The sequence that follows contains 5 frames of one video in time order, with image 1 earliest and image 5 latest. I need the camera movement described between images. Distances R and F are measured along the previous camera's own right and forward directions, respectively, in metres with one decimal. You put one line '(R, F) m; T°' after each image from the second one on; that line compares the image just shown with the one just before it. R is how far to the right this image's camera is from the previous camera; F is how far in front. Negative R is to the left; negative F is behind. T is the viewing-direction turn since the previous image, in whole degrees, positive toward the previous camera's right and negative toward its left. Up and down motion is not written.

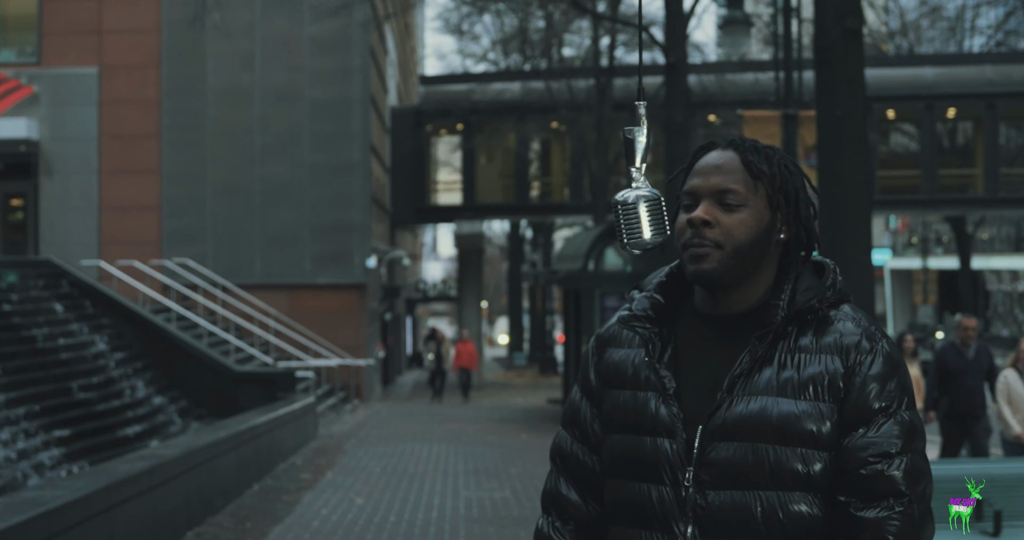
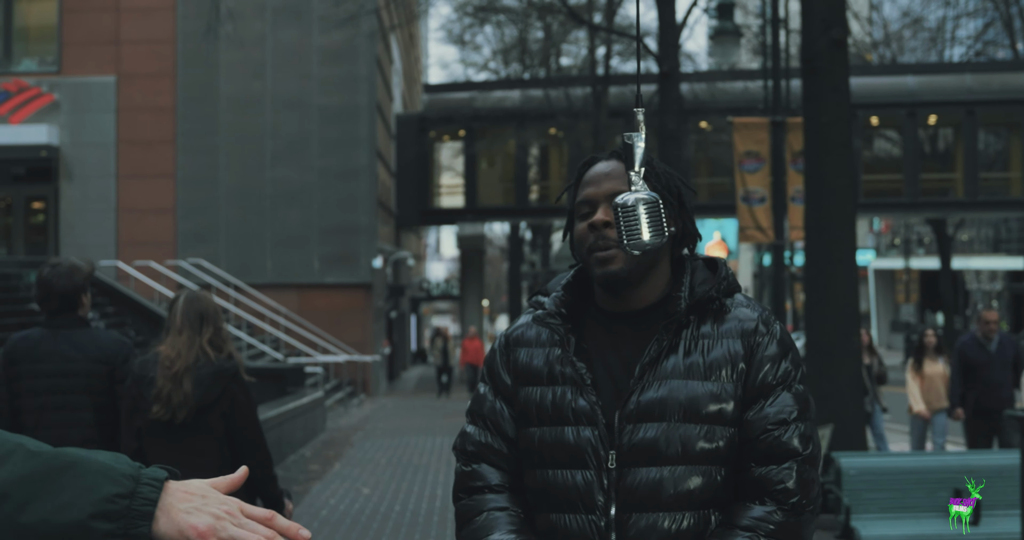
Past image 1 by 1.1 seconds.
(0.0, -0.9) m; 0°
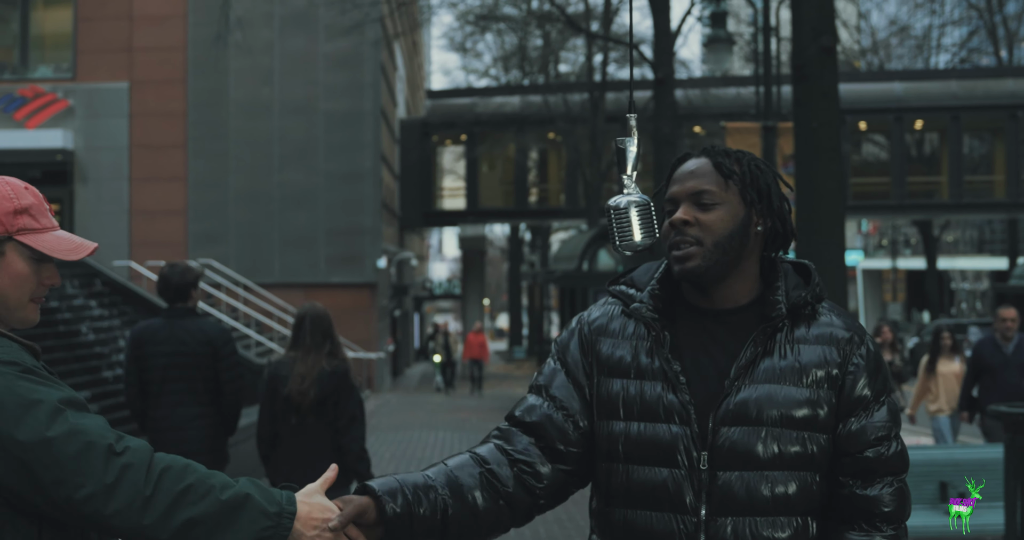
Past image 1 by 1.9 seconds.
(0.0, -0.7) m; 0°
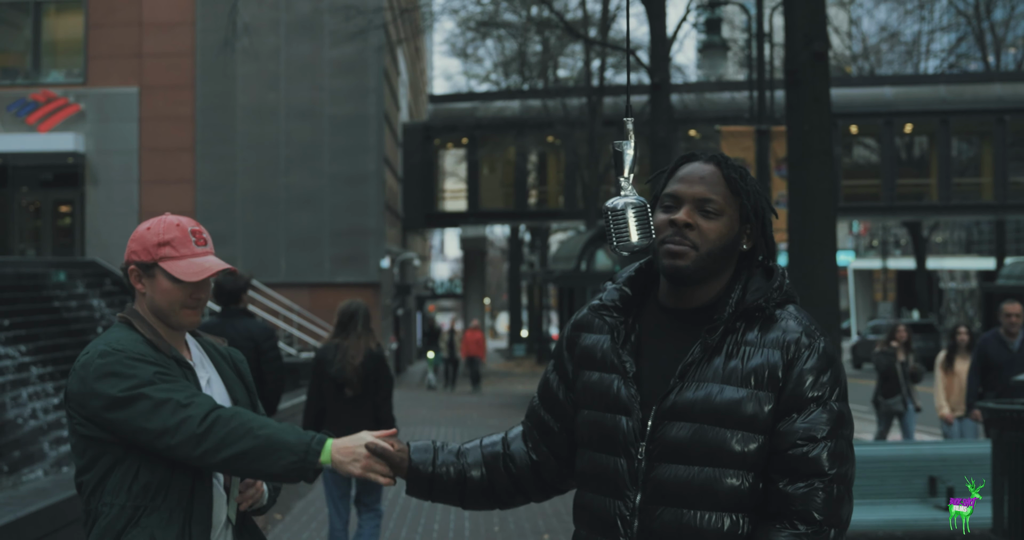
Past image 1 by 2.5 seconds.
(0.0, -0.6) m; 0°
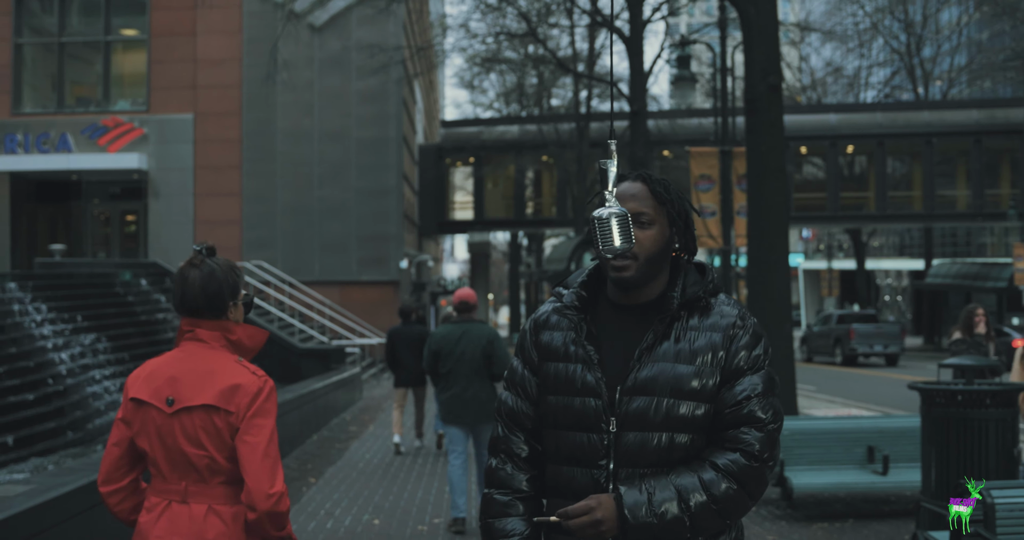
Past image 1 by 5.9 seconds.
(-0.1, -4.0) m; 0°
